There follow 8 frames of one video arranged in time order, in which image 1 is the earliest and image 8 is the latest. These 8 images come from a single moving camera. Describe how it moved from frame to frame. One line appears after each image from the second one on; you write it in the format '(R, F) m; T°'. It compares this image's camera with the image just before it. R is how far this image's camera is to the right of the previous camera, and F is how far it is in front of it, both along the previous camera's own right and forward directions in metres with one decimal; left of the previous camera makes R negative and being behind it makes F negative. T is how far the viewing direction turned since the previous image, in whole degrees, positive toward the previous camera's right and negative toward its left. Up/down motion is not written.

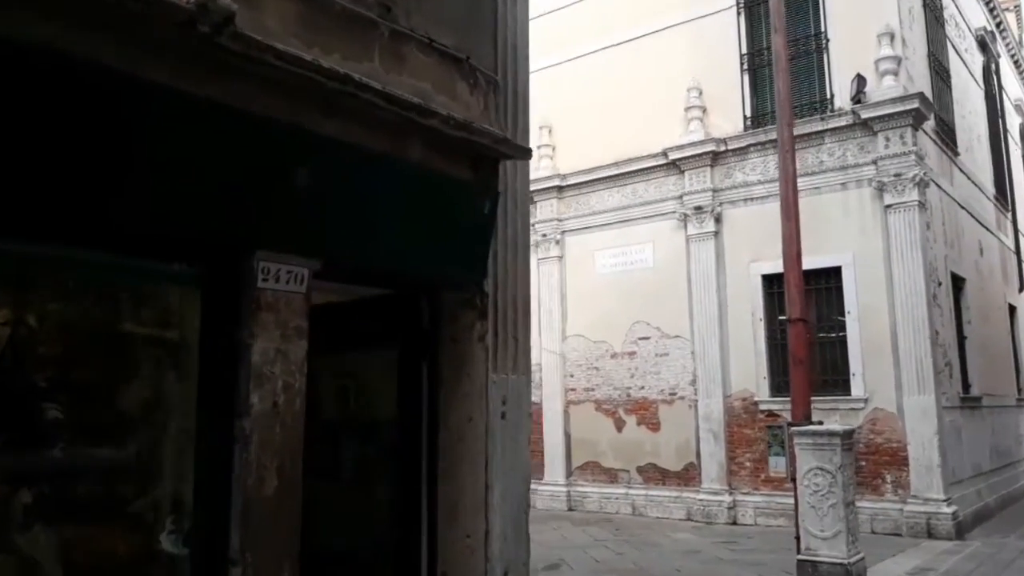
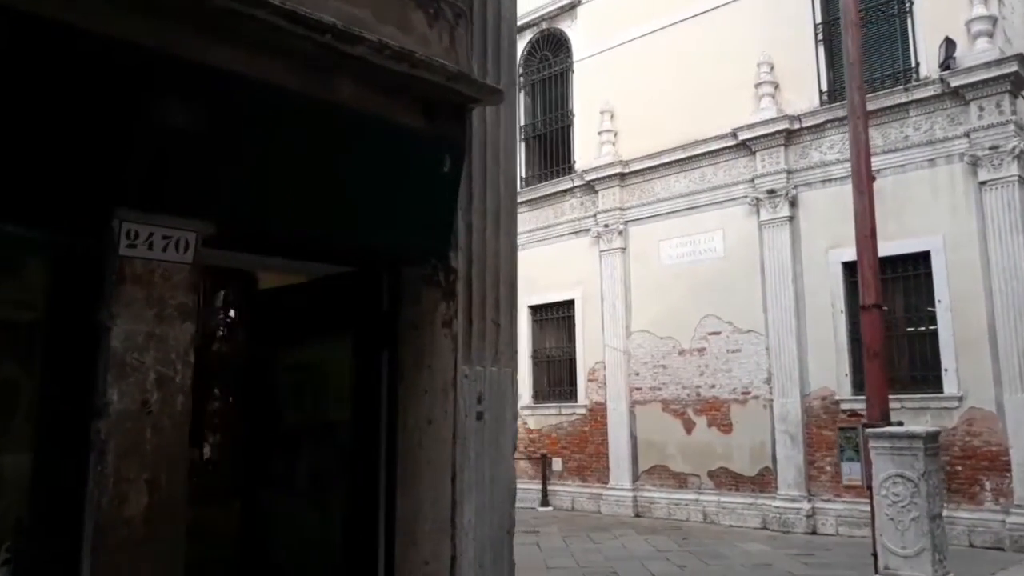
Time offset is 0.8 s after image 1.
(+0.4, +0.6) m; -6°
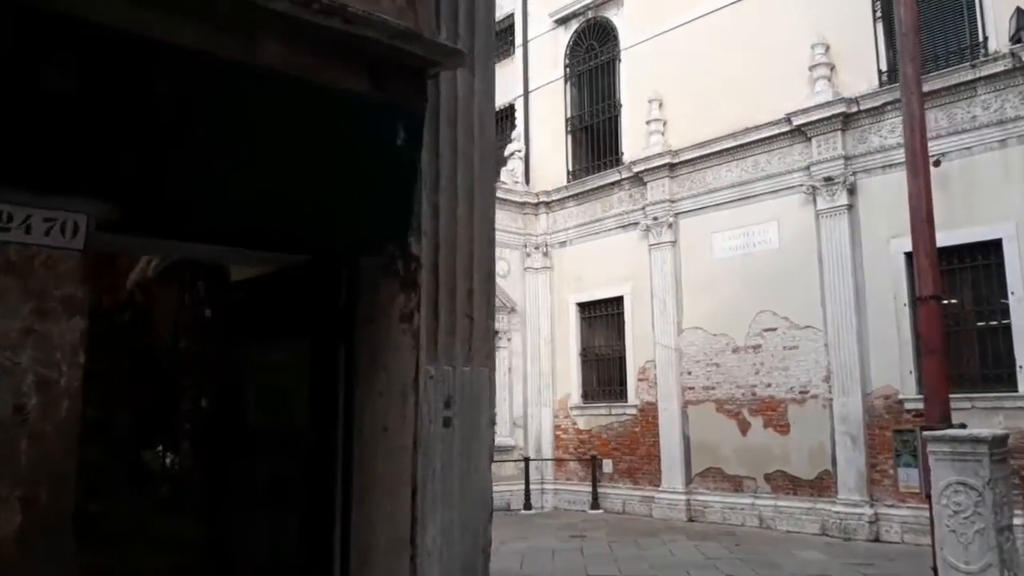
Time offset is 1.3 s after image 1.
(+0.3, +0.4) m; -4°
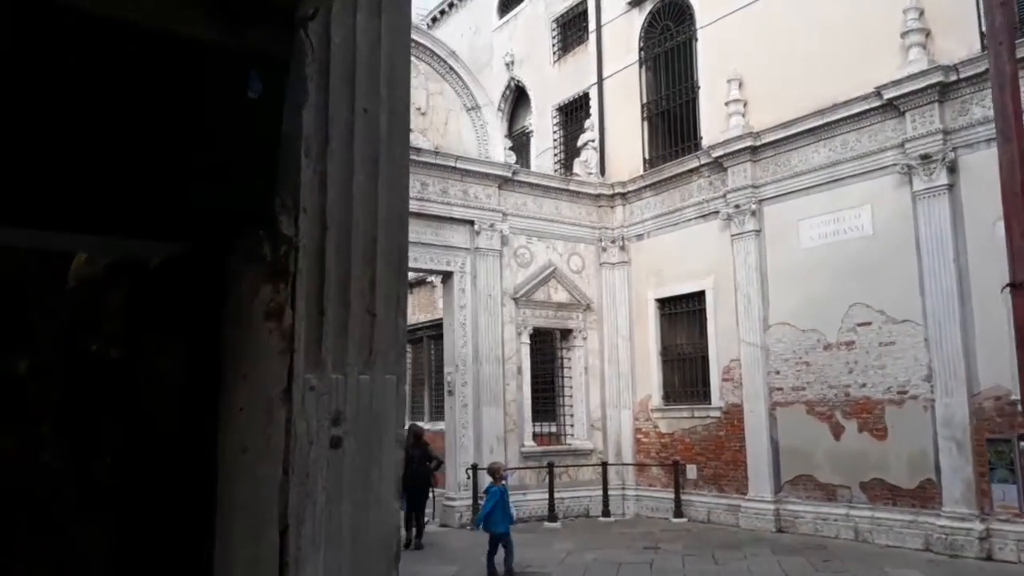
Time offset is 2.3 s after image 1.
(+0.5, +0.6) m; -7°
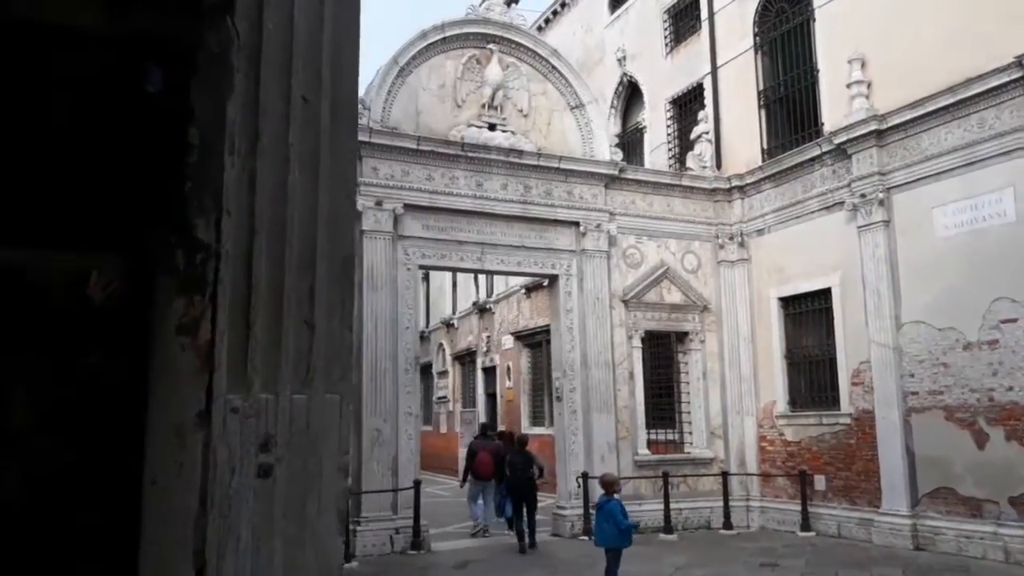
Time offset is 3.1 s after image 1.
(+0.4, +0.3) m; -9°
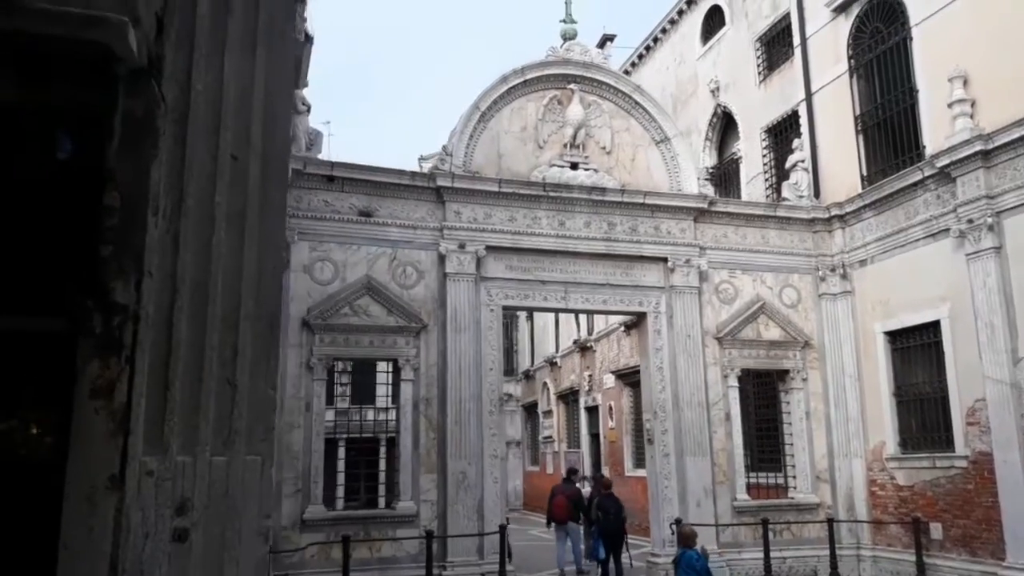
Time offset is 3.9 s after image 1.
(+0.4, +0.1) m; -8°
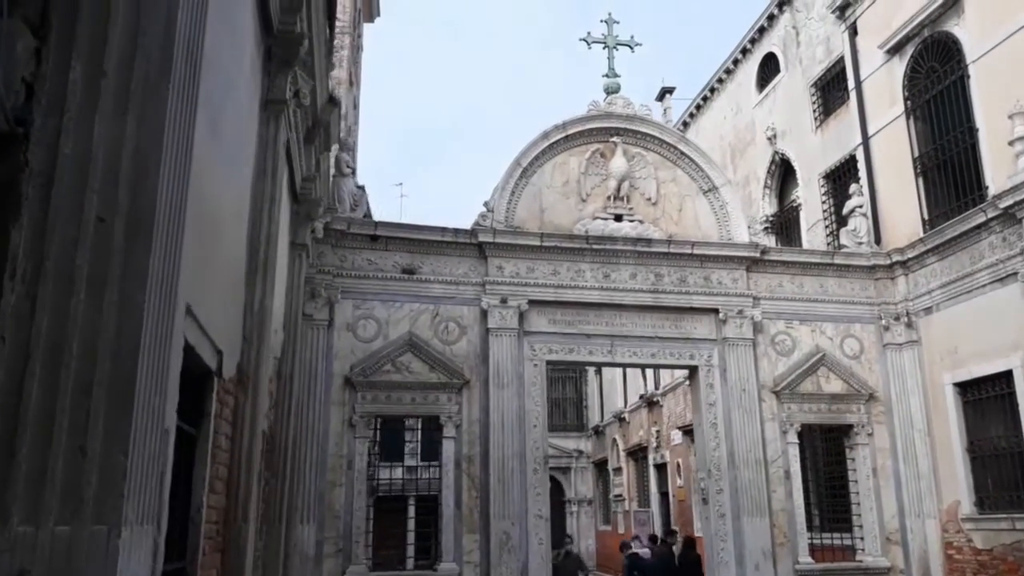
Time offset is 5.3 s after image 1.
(+0.5, +0.1) m; -5°
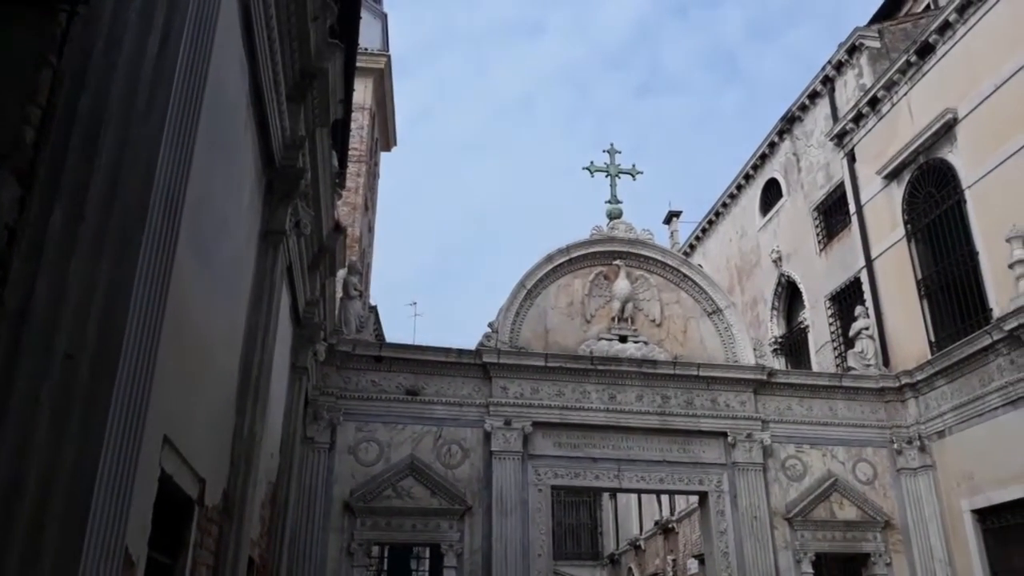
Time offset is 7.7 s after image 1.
(+0.1, 0.0) m; -1°
